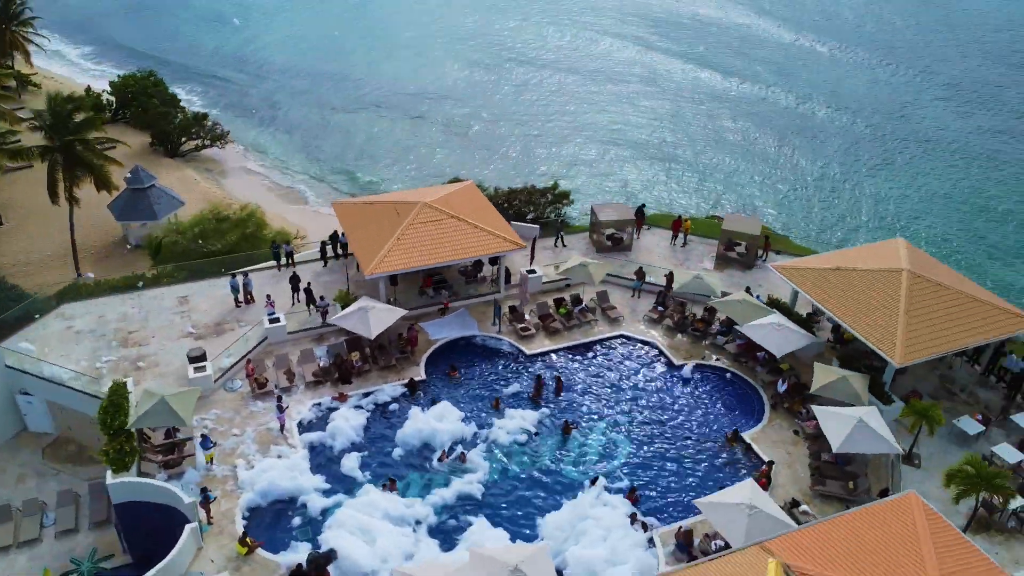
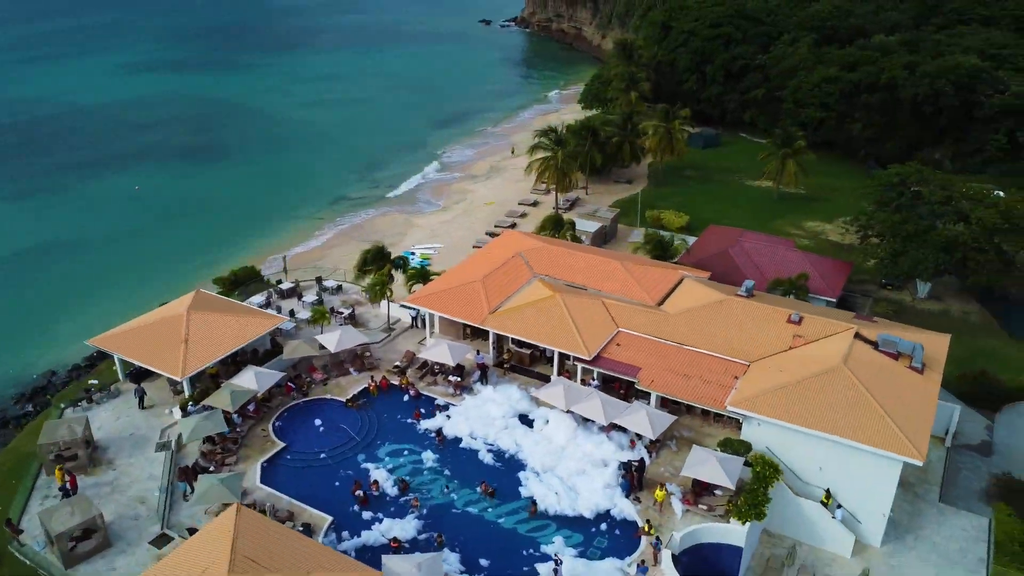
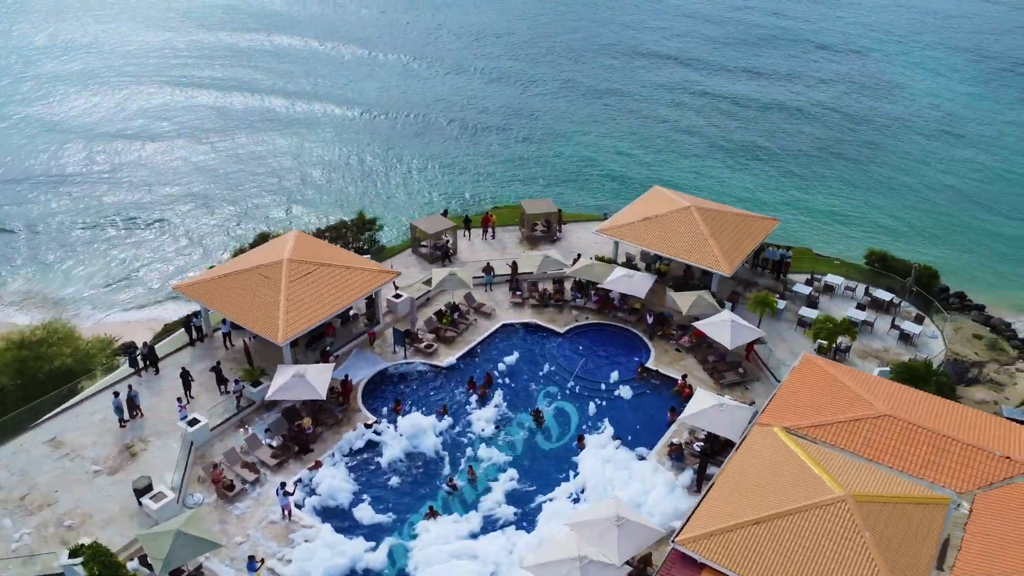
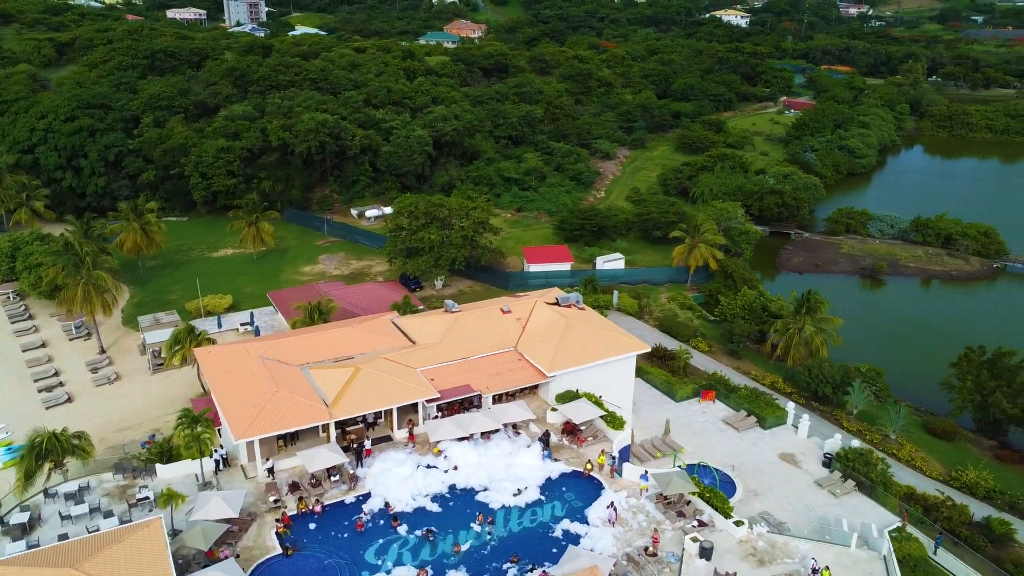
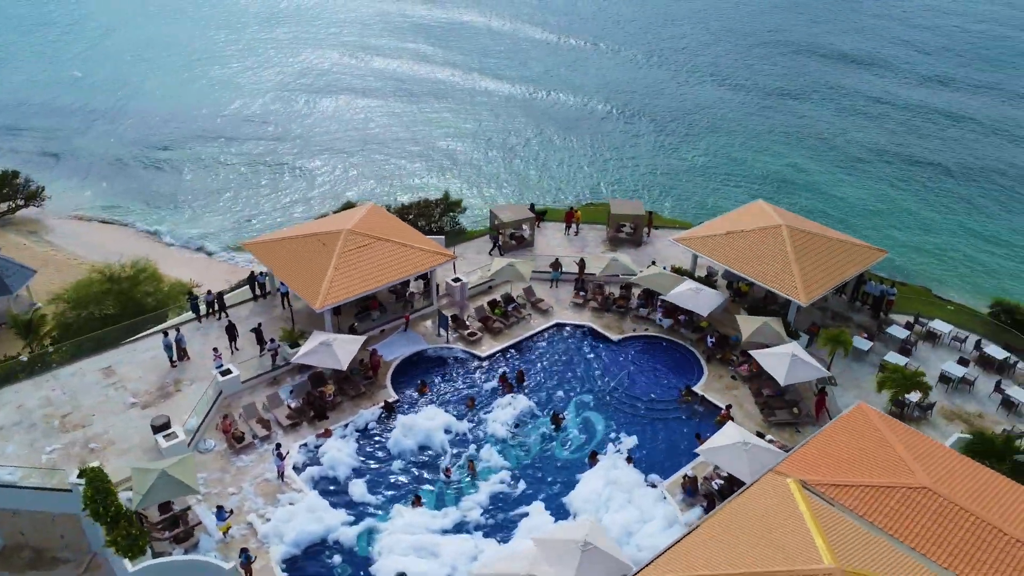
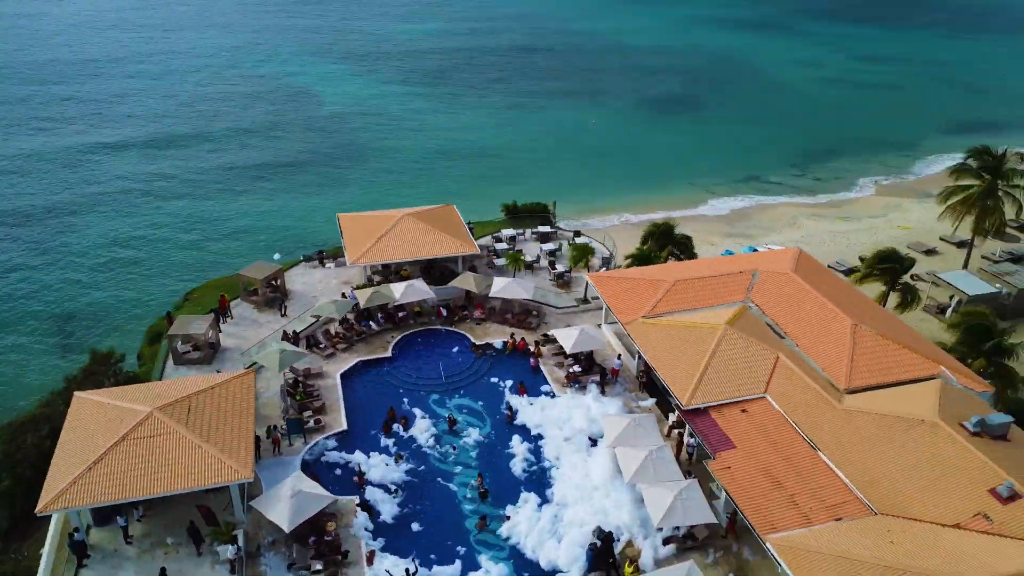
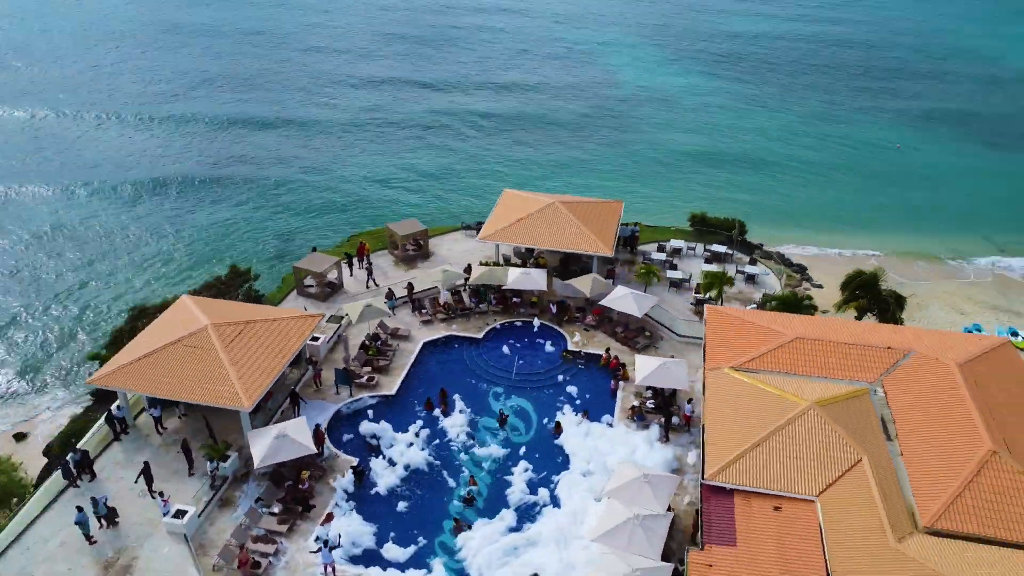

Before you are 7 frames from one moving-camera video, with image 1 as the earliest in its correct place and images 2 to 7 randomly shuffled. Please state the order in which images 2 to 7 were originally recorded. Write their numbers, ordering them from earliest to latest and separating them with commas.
5, 3, 7, 6, 2, 4
